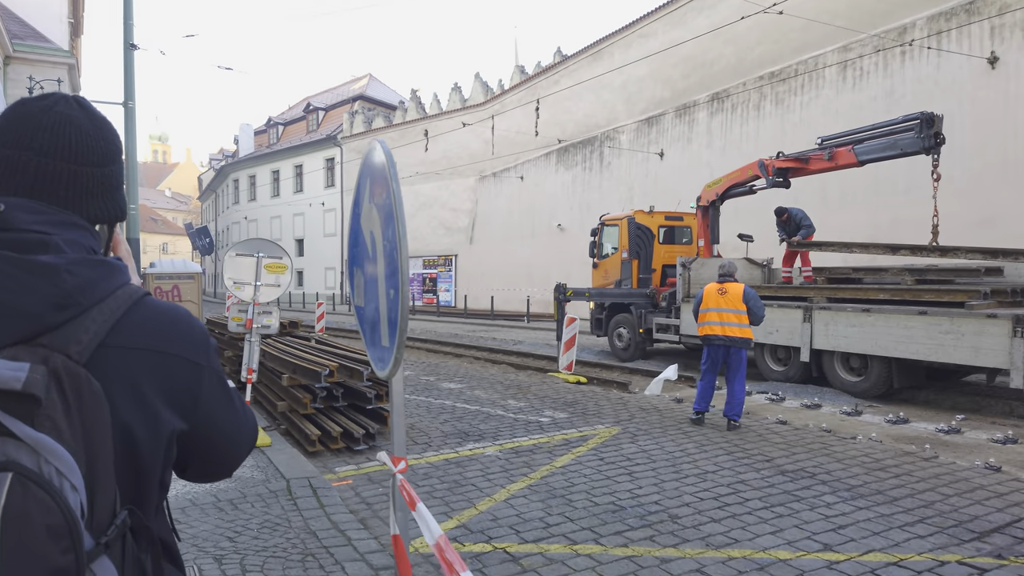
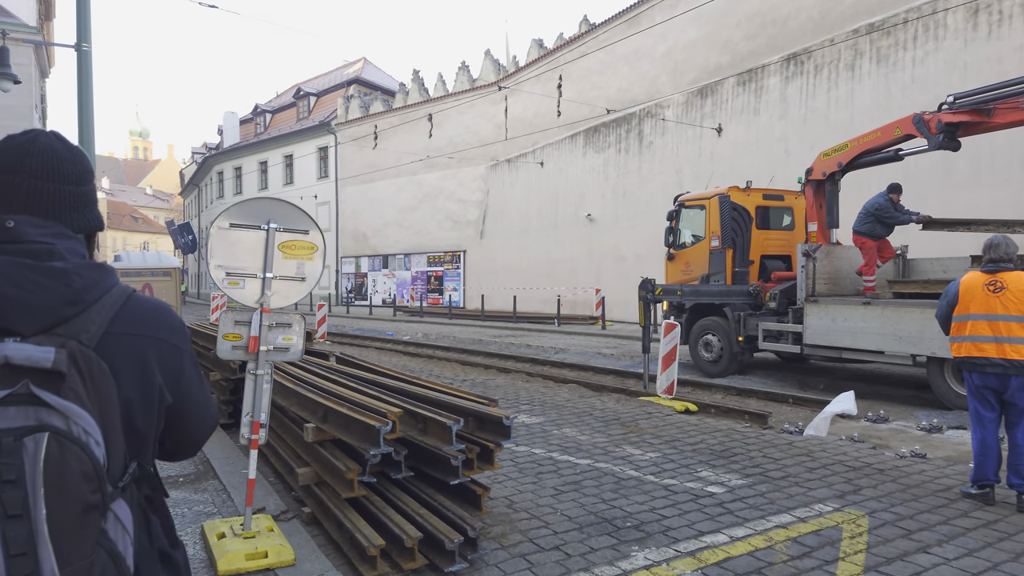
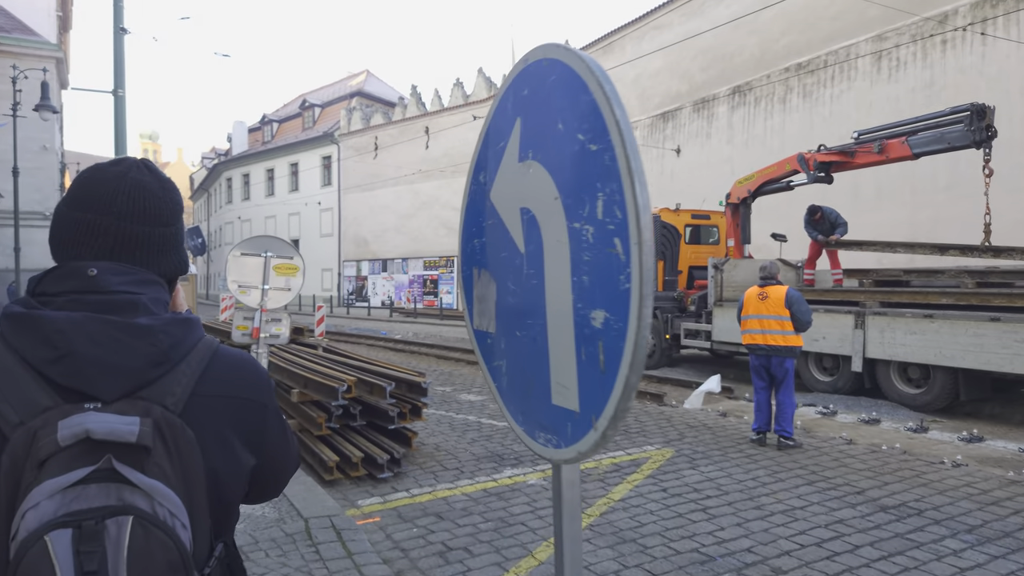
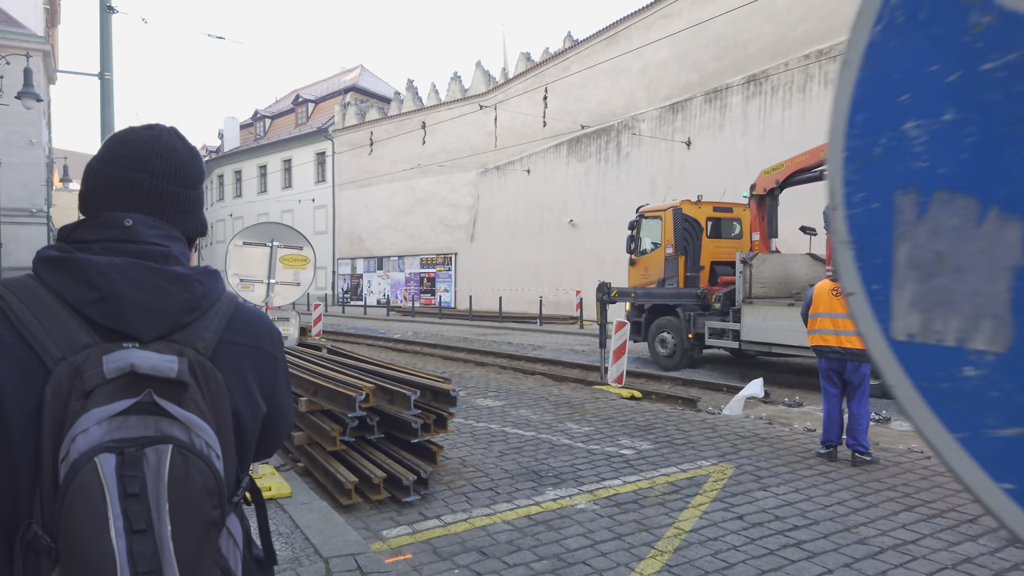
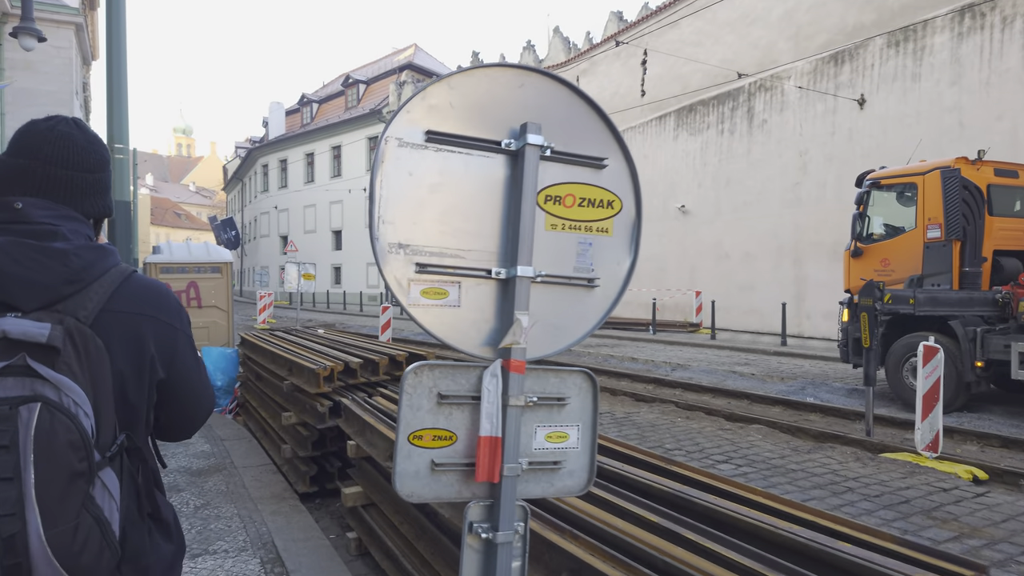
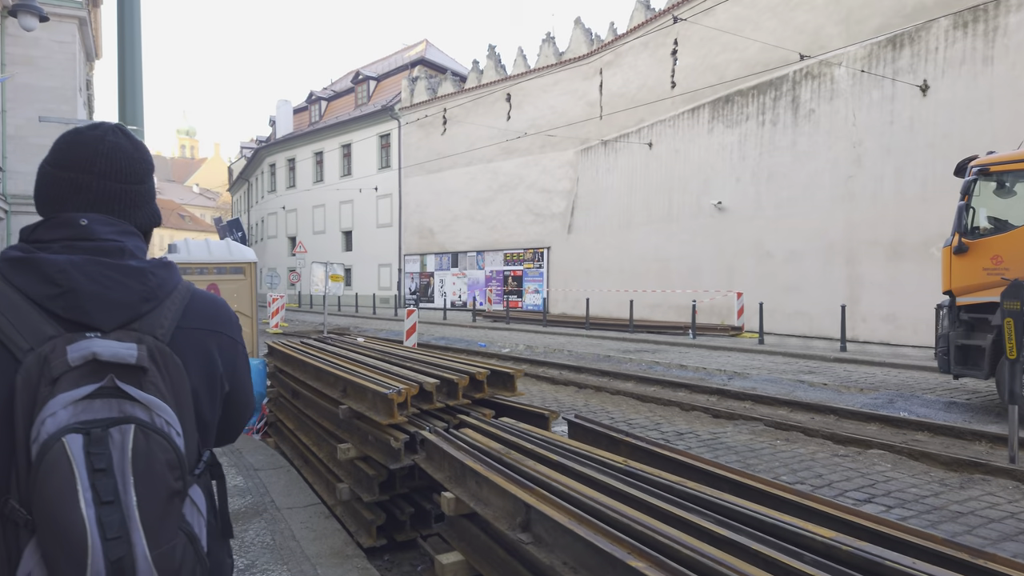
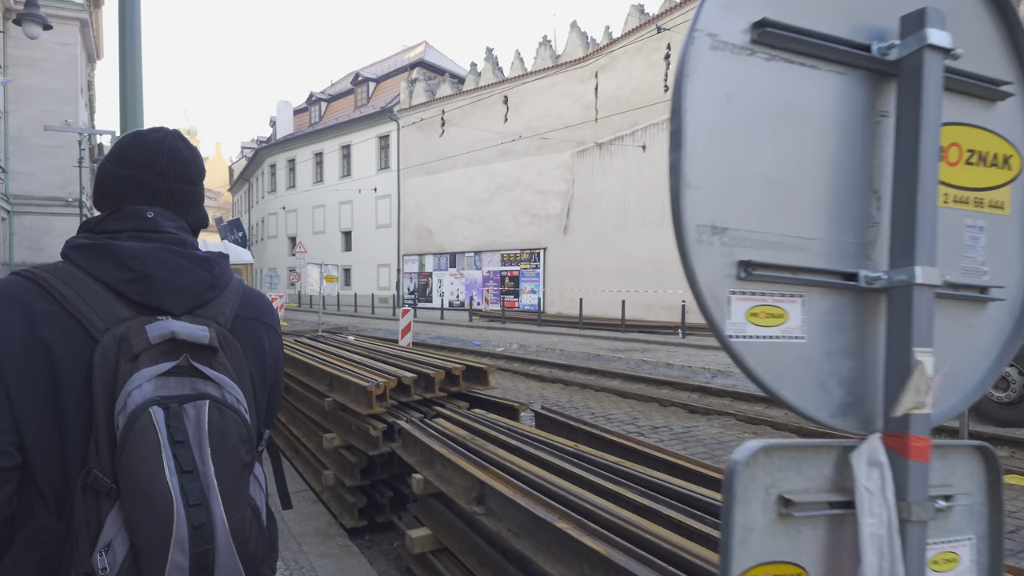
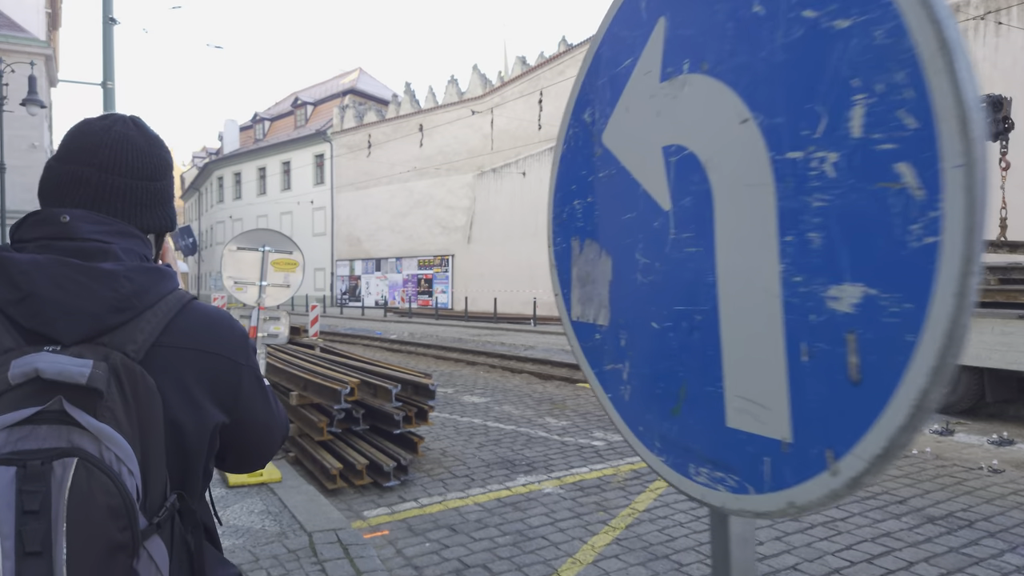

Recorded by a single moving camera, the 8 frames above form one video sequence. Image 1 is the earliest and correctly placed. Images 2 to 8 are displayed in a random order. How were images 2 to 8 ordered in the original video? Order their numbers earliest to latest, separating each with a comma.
3, 8, 4, 2, 5, 7, 6
